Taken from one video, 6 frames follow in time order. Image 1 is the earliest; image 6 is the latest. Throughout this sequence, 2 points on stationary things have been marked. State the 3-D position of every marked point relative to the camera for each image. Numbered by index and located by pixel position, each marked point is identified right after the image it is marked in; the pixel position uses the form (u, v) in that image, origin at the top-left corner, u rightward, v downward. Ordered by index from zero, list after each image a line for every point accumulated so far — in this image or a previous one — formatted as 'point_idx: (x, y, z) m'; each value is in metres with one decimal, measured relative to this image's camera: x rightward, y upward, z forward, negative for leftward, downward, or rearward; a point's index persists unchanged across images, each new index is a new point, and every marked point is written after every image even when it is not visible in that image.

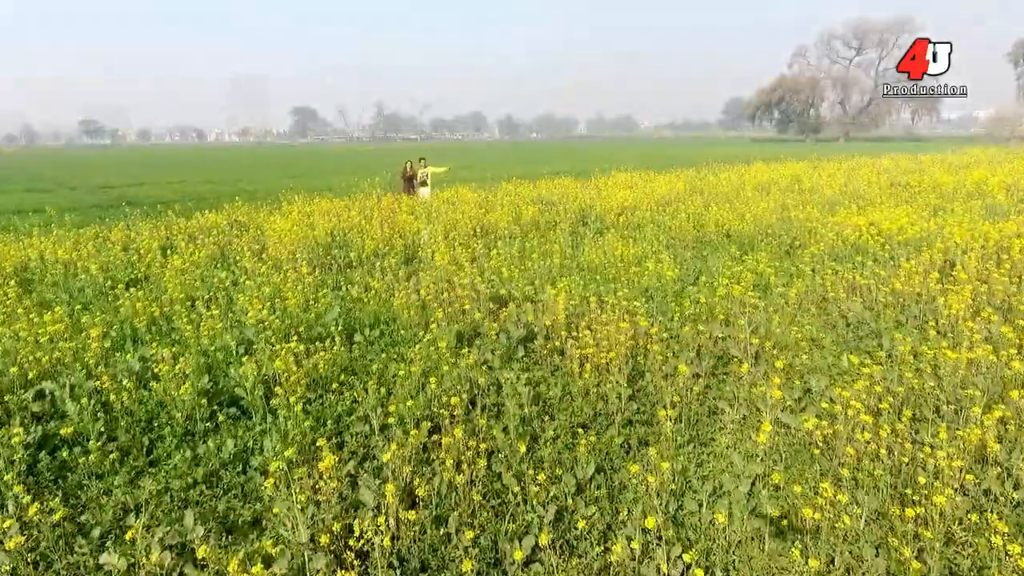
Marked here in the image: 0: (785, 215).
0: (+4.6, +1.3, +15.5) m
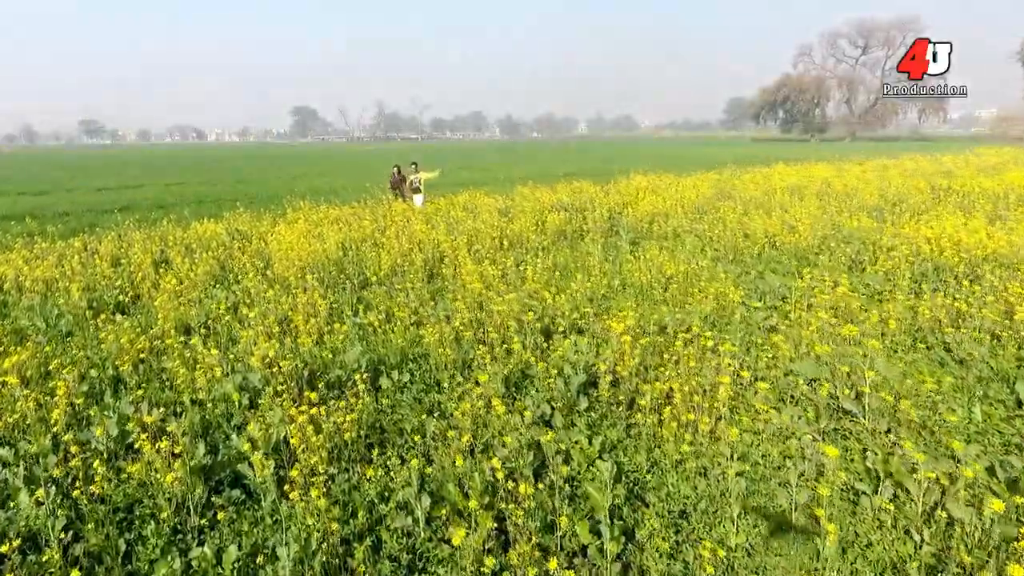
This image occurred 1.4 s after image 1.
0: (+5.0, +1.0, +14.3) m
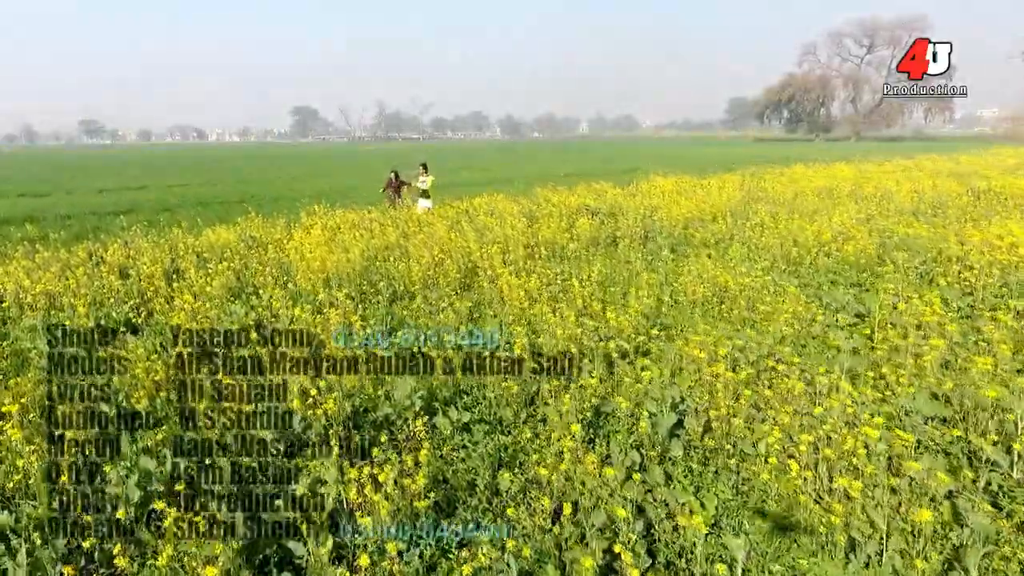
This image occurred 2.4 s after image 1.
0: (+5.4, +0.9, +13.5) m
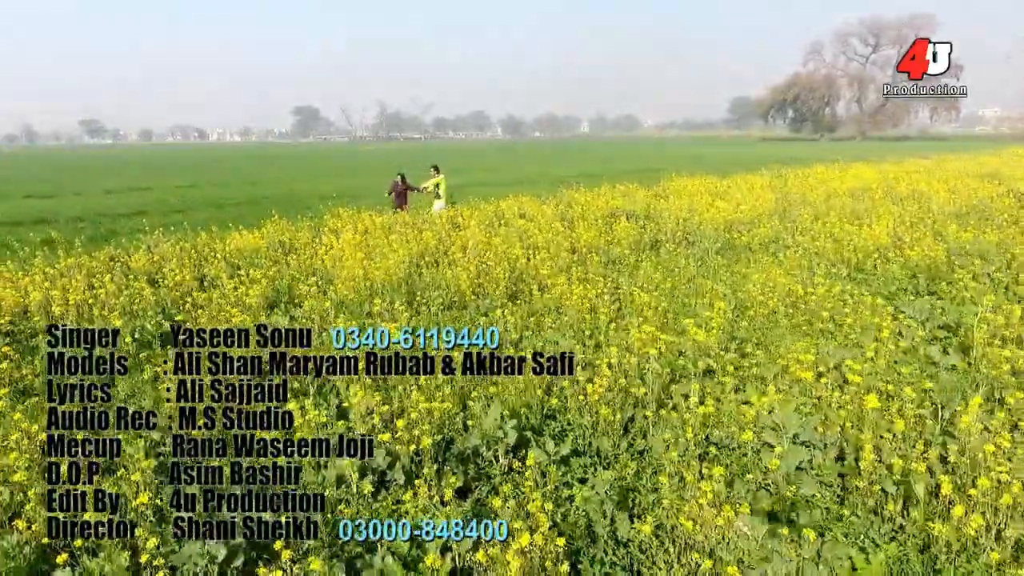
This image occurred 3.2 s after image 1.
0: (+6.0, +0.8, +13.0) m
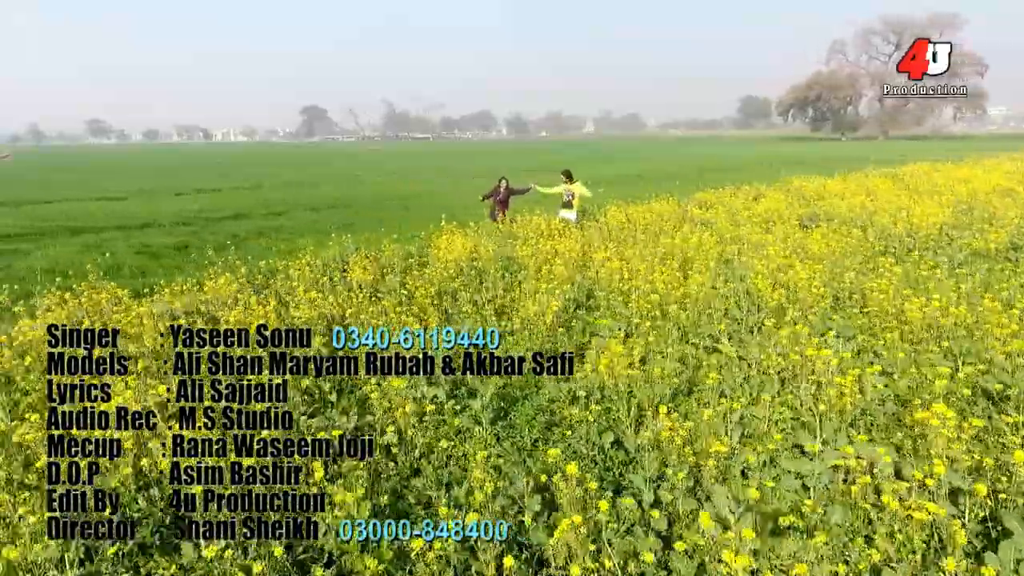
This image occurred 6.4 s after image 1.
0: (+8.8, +0.7, +12.1) m
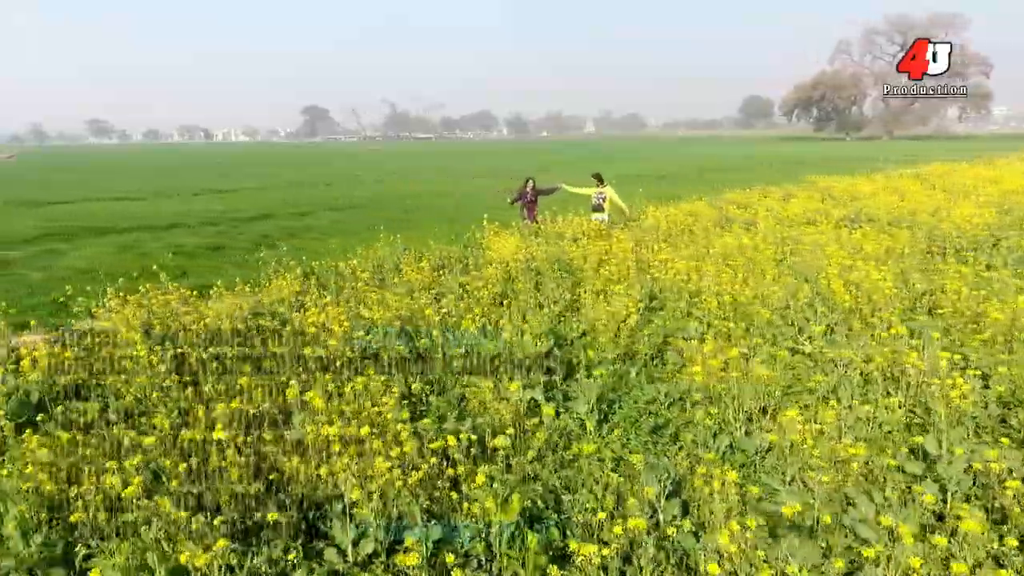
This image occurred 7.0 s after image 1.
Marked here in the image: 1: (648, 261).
0: (+9.4, +0.7, +12.0) m
1: (+1.6, +0.3, +10.1) m
